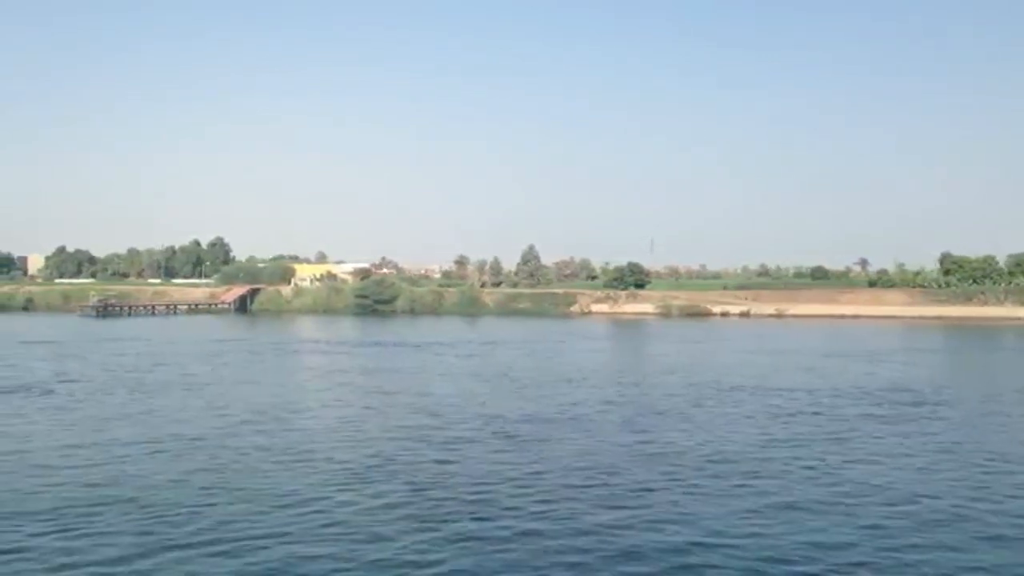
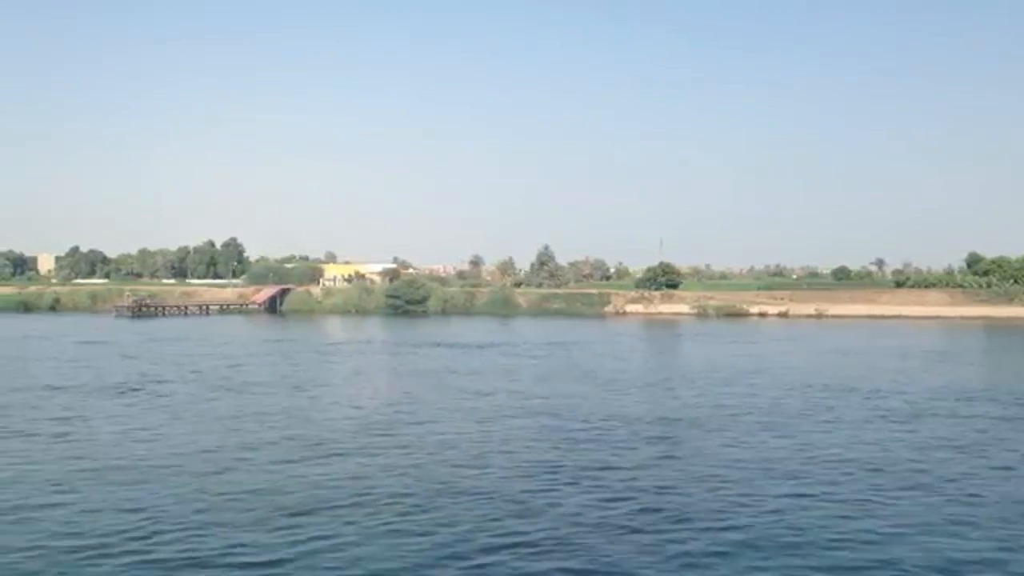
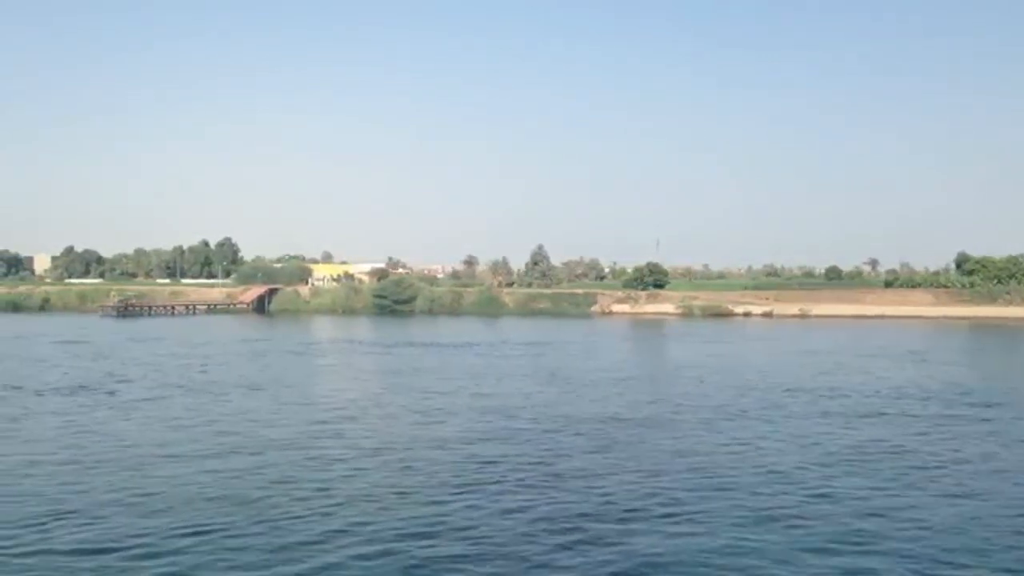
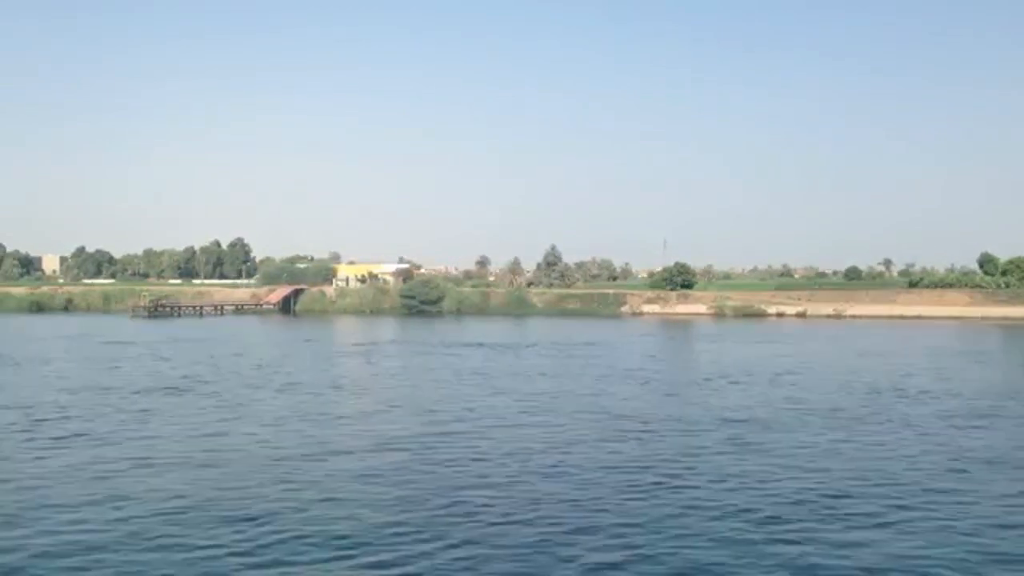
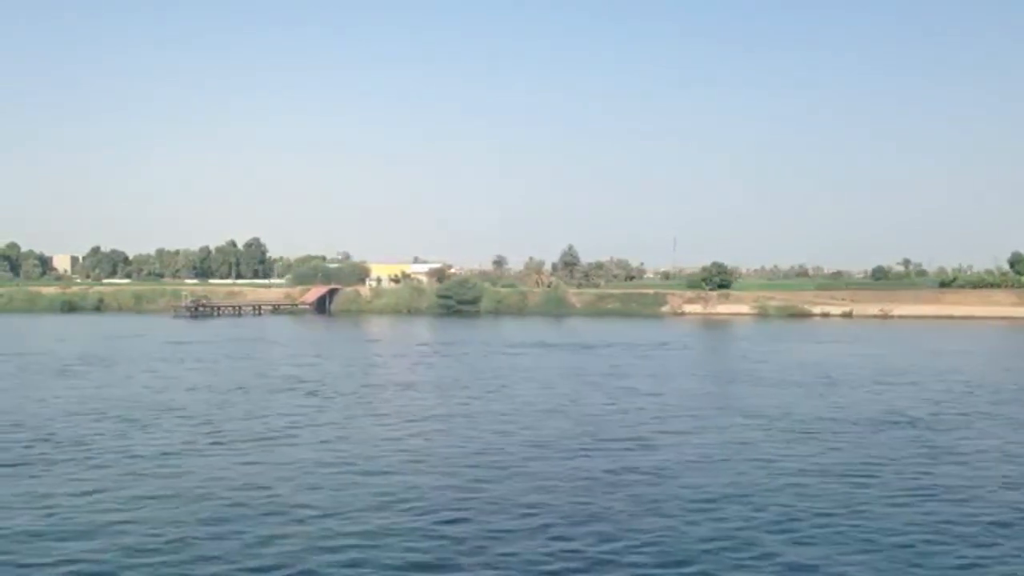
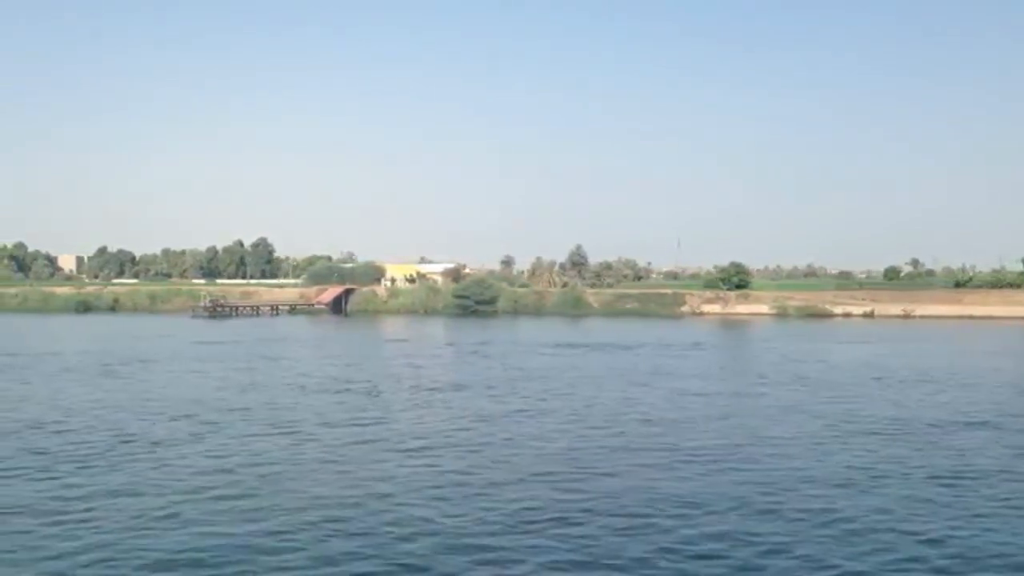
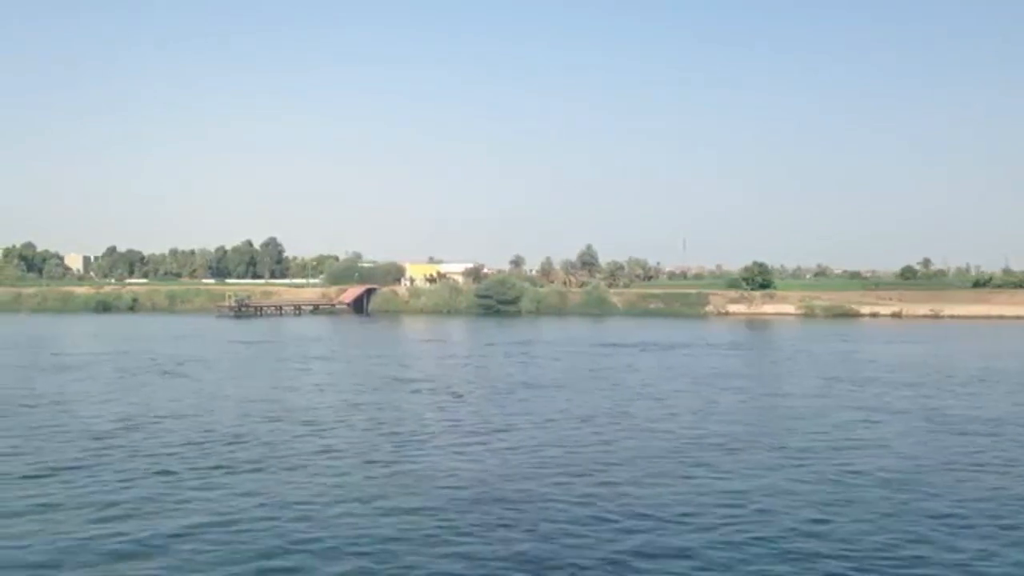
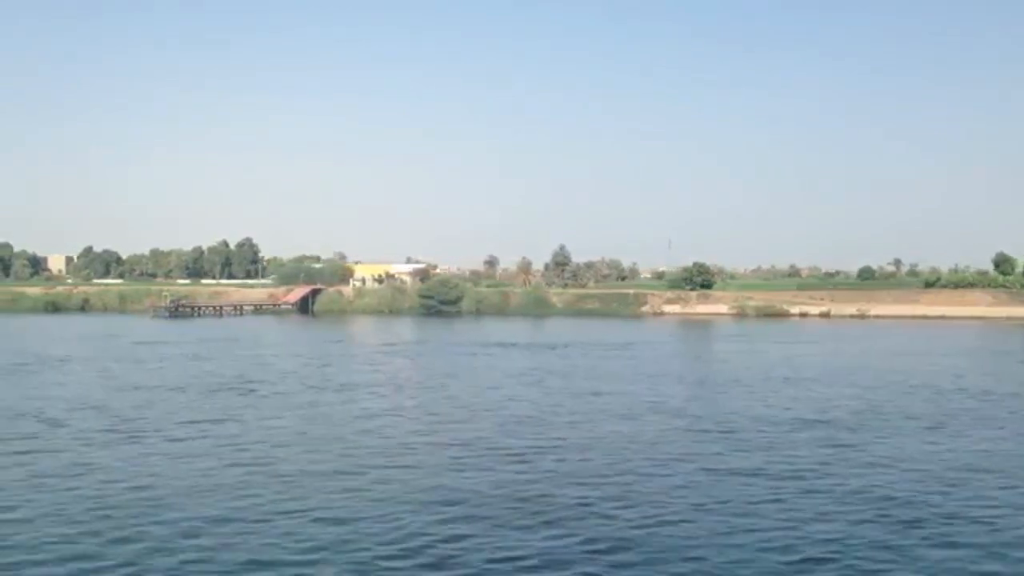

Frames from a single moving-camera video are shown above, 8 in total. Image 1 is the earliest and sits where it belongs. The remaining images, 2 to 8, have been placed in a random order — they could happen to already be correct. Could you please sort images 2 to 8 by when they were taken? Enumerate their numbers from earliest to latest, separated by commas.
3, 2, 4, 8, 5, 6, 7
